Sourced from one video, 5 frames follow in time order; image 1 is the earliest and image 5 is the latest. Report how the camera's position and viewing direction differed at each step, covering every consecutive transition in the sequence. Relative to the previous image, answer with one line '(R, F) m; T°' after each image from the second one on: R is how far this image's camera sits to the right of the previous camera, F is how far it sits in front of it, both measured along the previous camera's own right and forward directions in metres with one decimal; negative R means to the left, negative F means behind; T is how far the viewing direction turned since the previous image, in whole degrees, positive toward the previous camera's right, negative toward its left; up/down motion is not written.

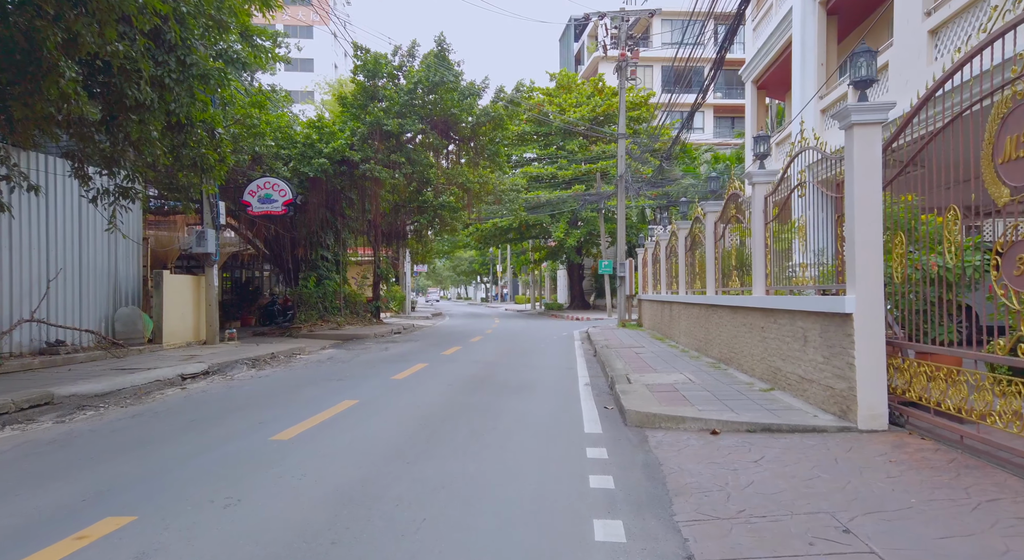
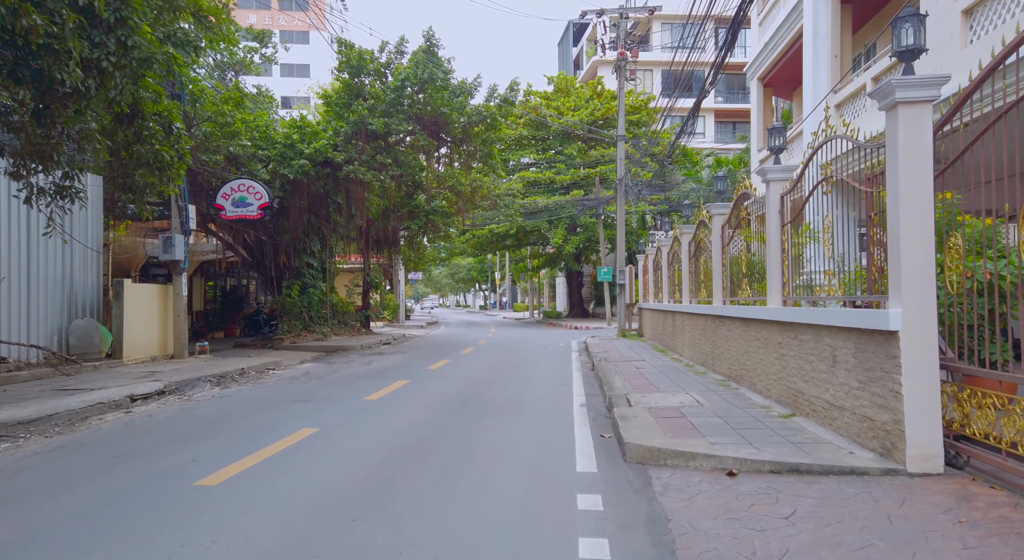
(+0.2, +1.0) m; 0°
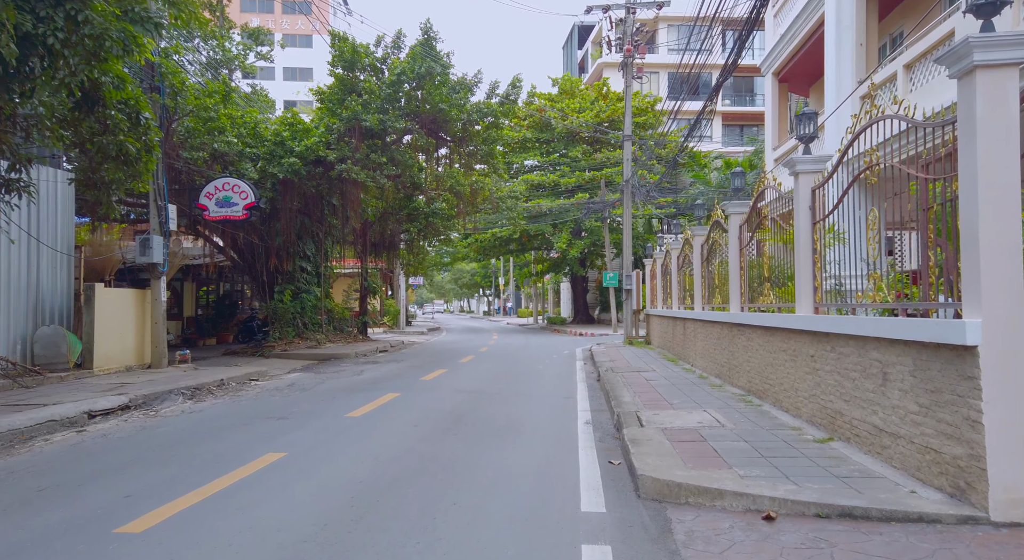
(+0.1, +0.9) m; 0°
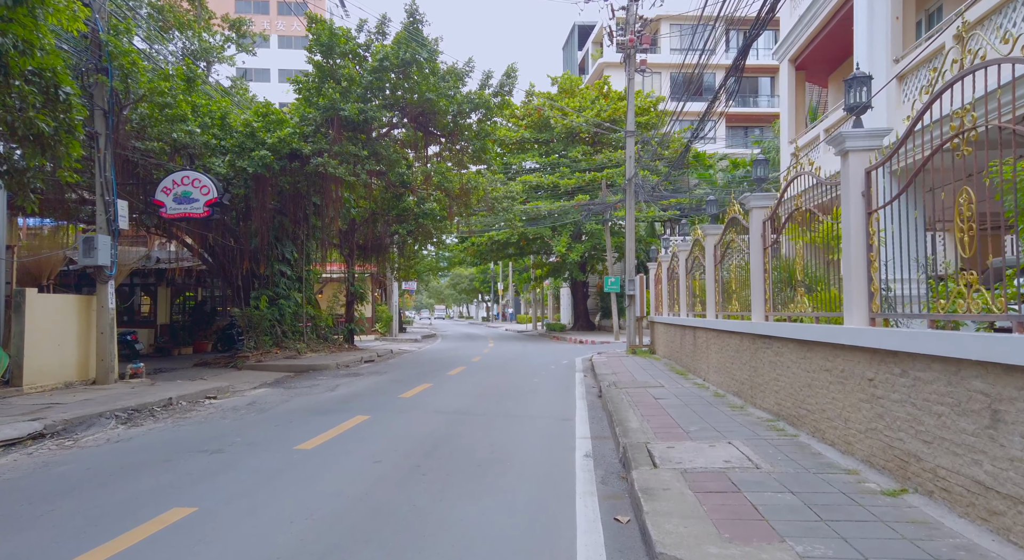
(+0.2, +1.4) m; 0°
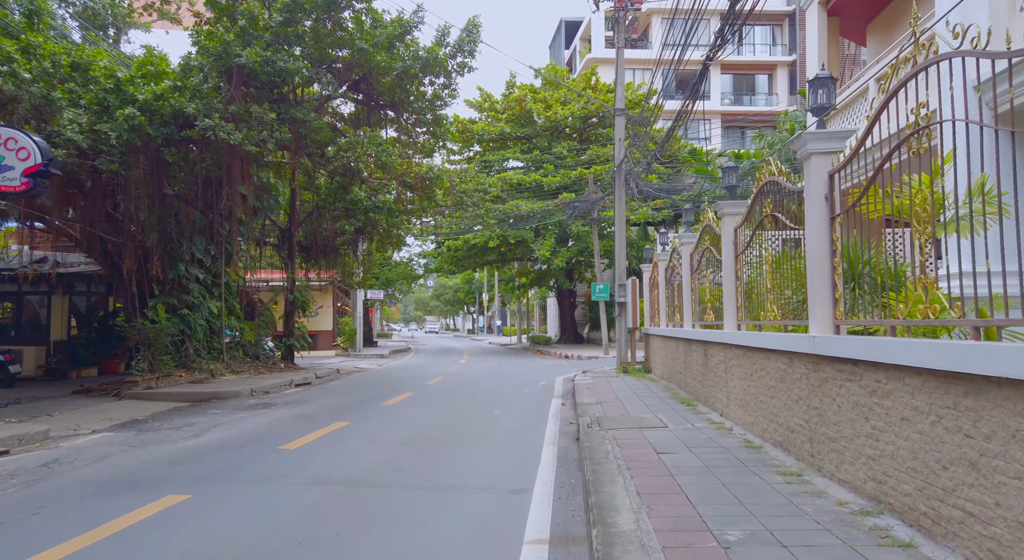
(+0.7, +3.5) m; +1°
